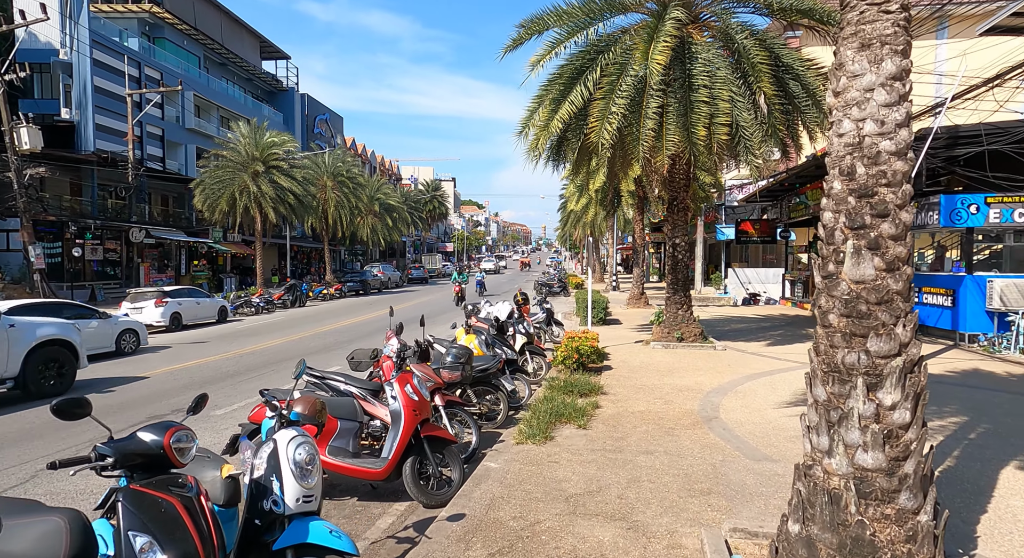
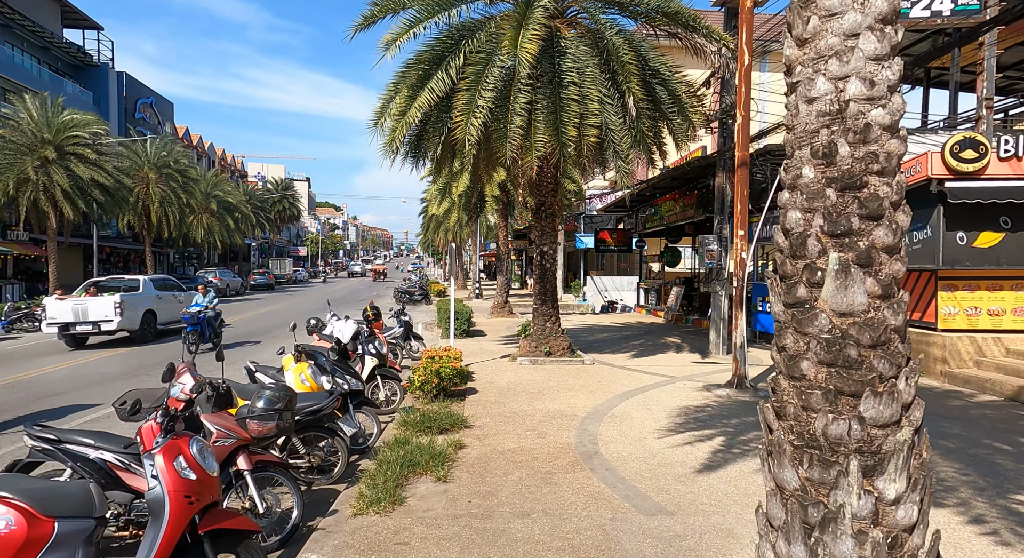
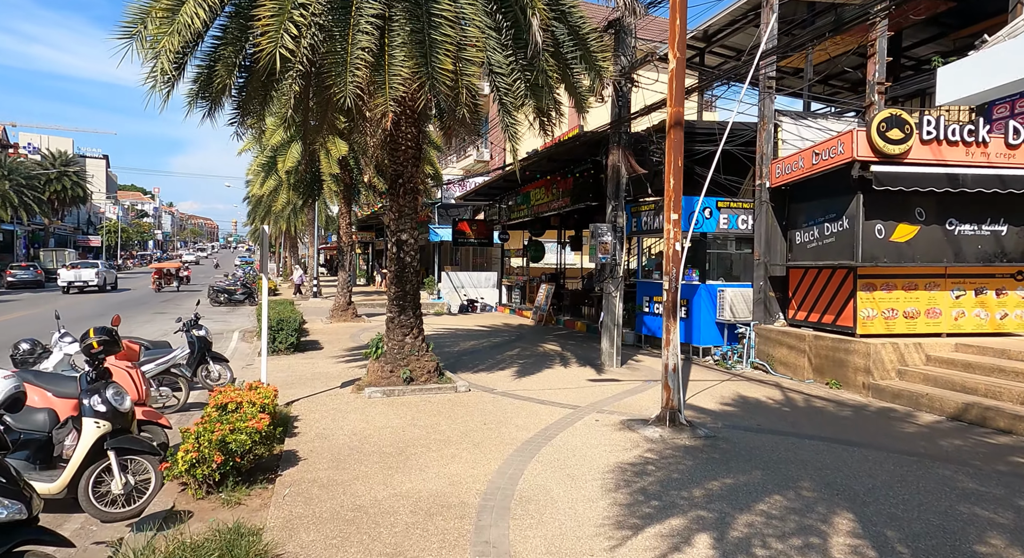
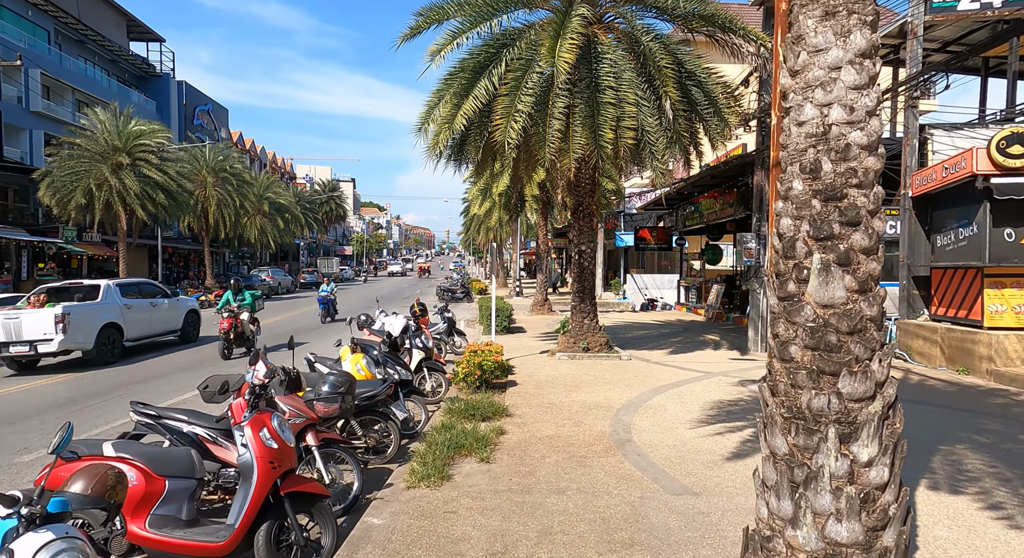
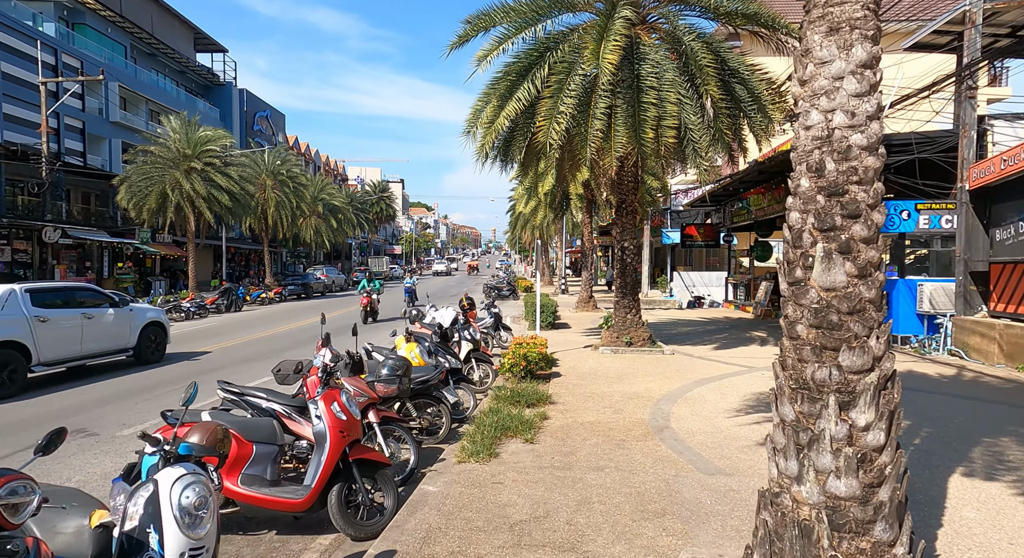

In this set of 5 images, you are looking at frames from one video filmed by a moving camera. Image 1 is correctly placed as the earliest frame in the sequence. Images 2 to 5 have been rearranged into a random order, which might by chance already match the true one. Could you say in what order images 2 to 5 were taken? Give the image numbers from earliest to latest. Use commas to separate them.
5, 4, 2, 3
